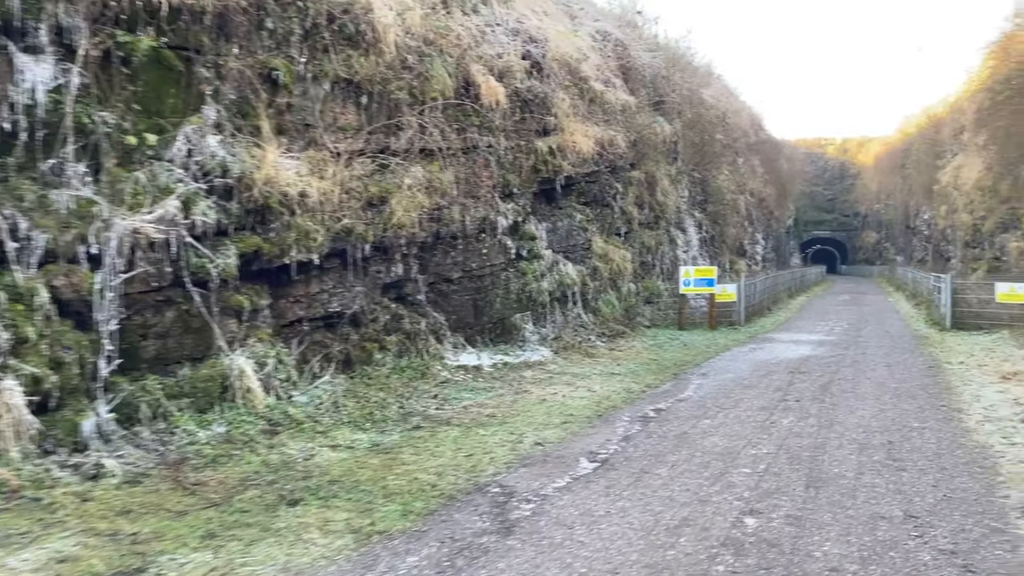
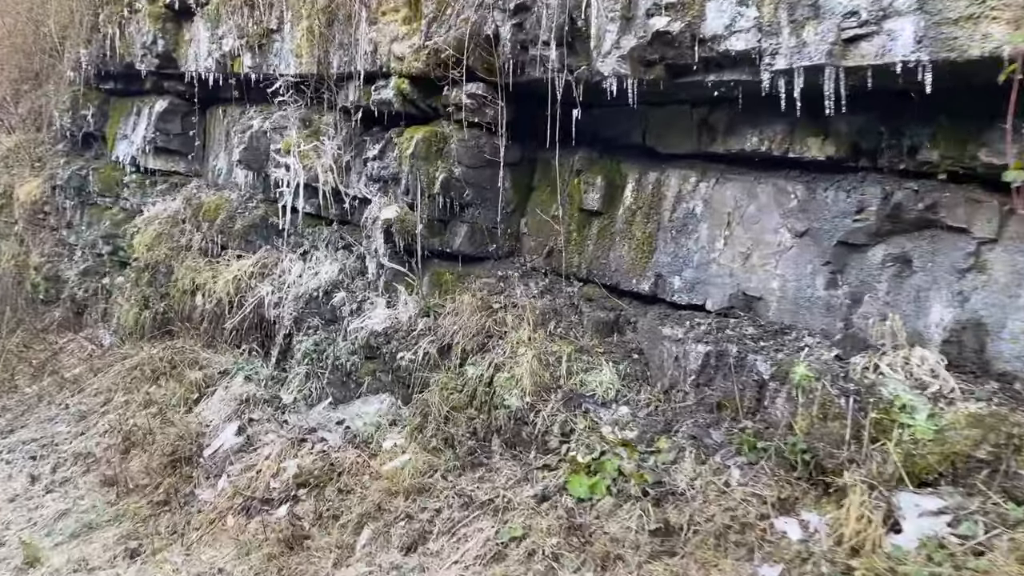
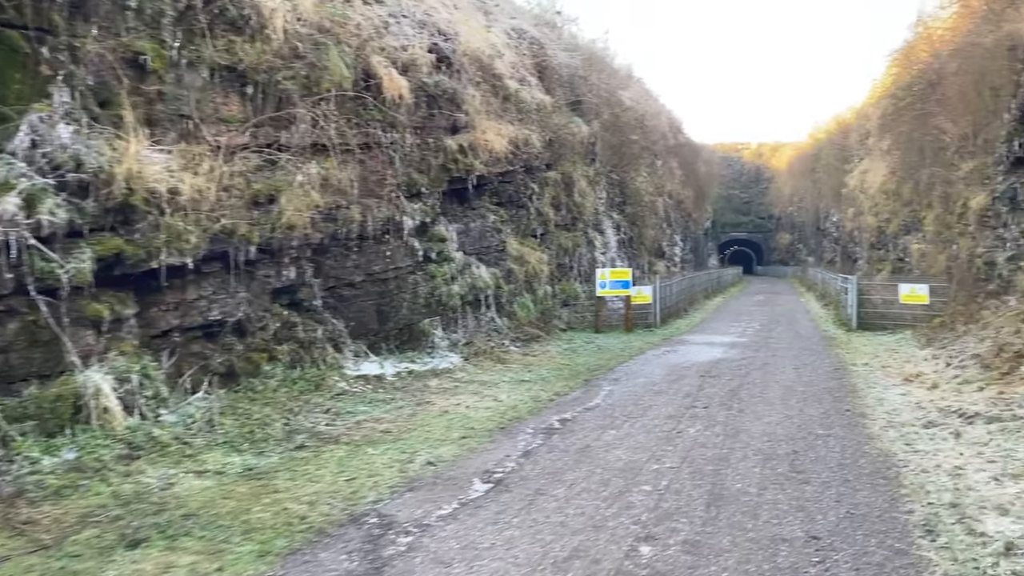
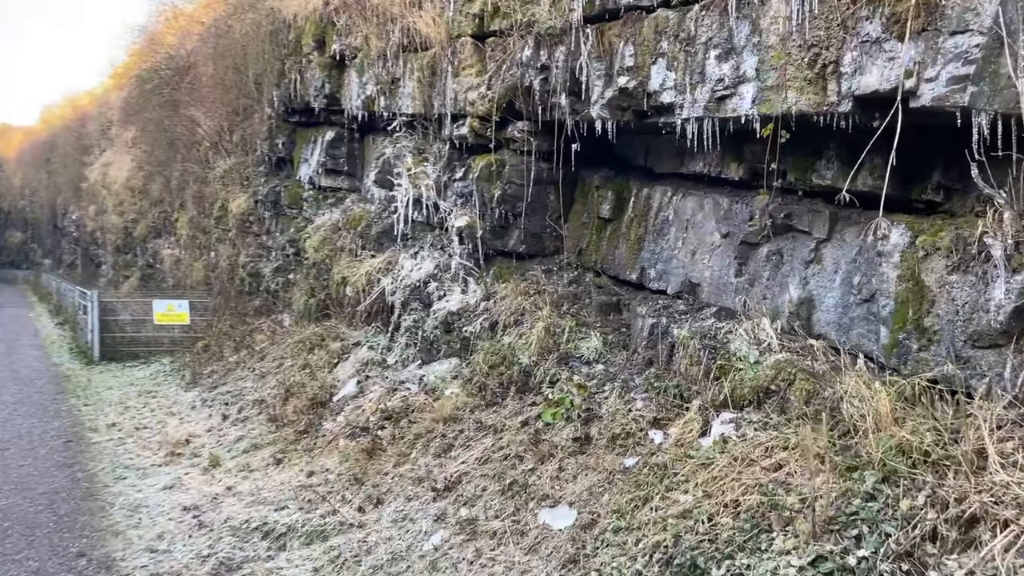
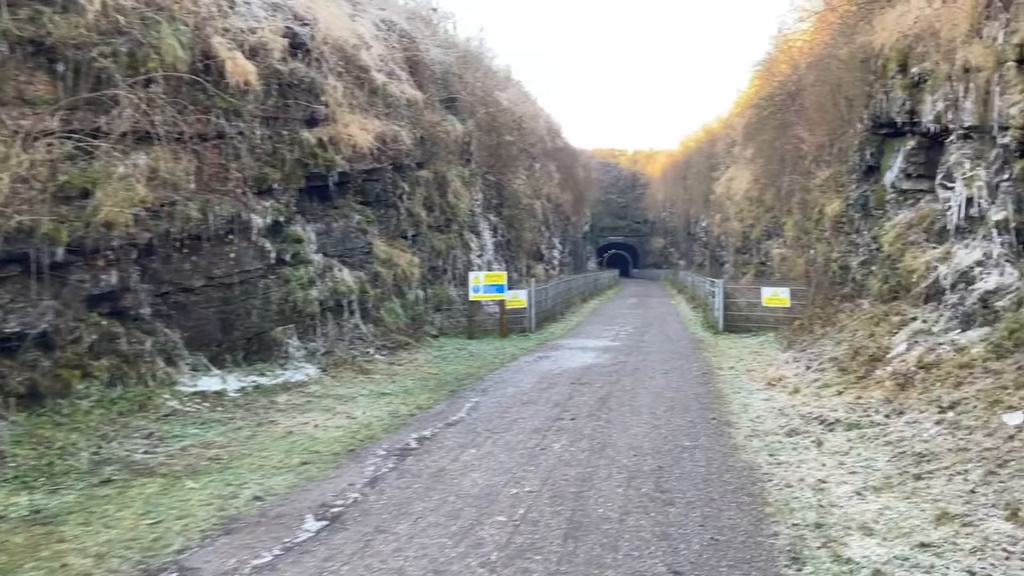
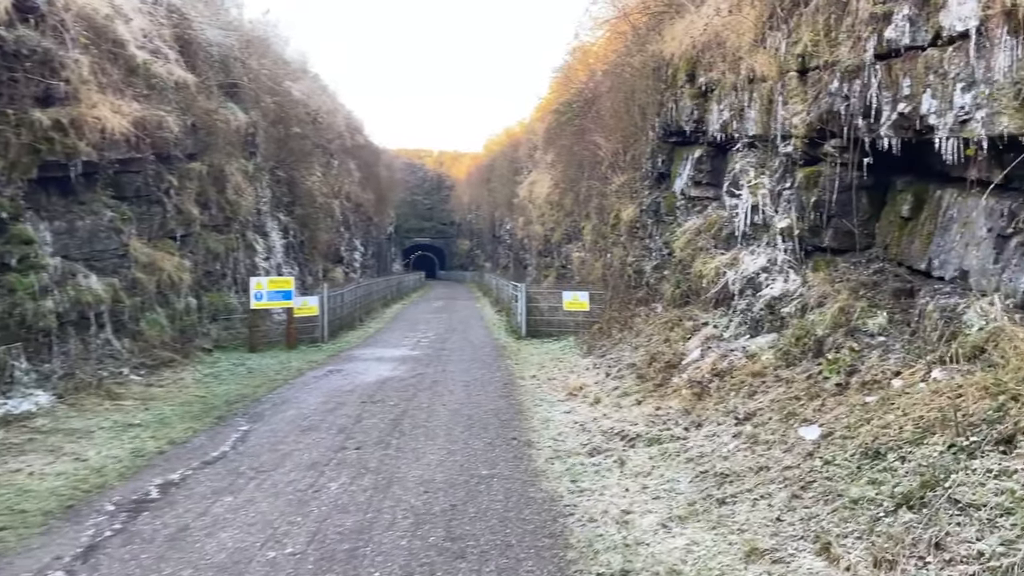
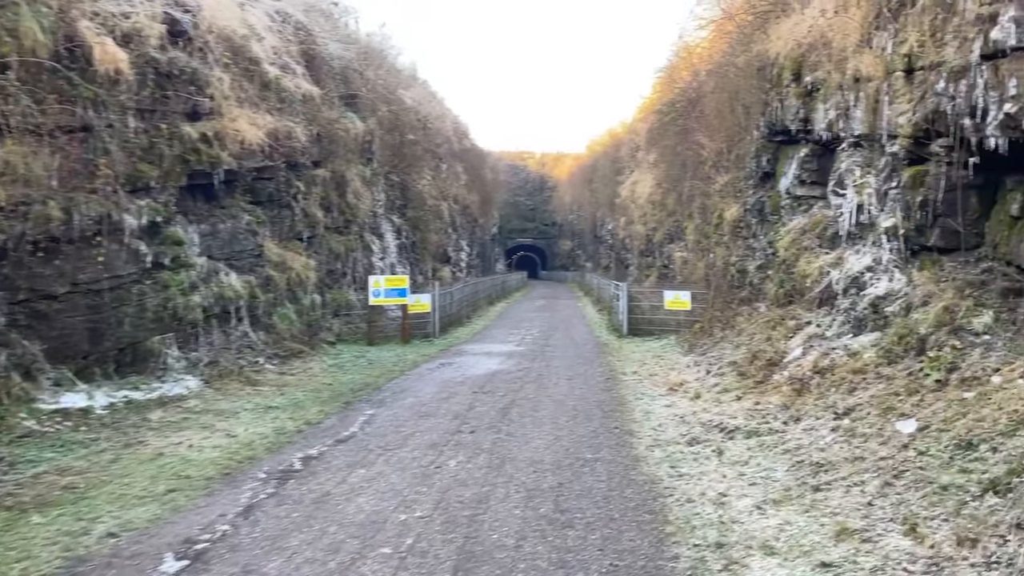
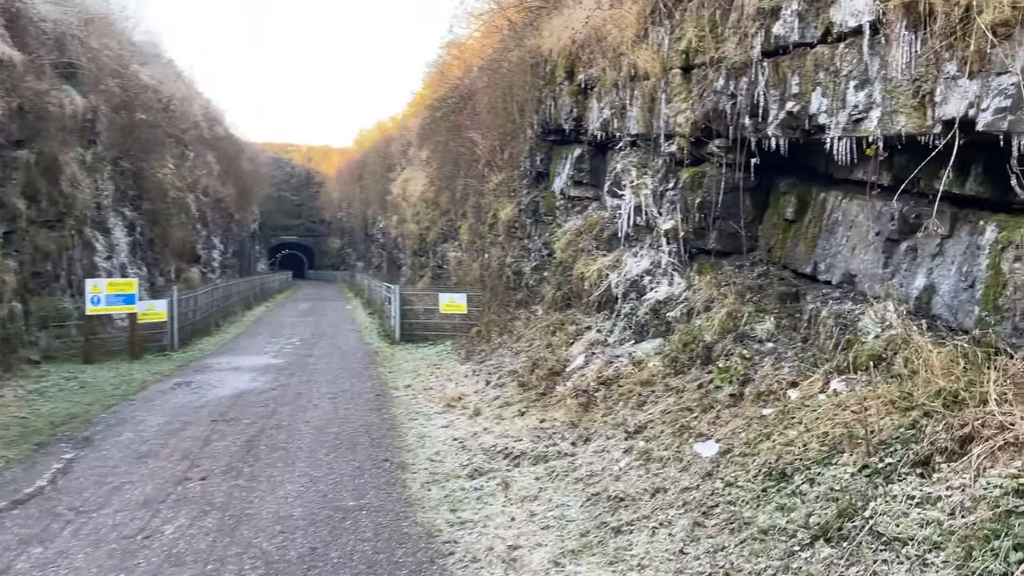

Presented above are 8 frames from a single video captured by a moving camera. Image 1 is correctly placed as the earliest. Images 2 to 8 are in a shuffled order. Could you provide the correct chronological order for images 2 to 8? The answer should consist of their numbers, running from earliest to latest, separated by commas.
3, 5, 7, 6, 8, 4, 2
